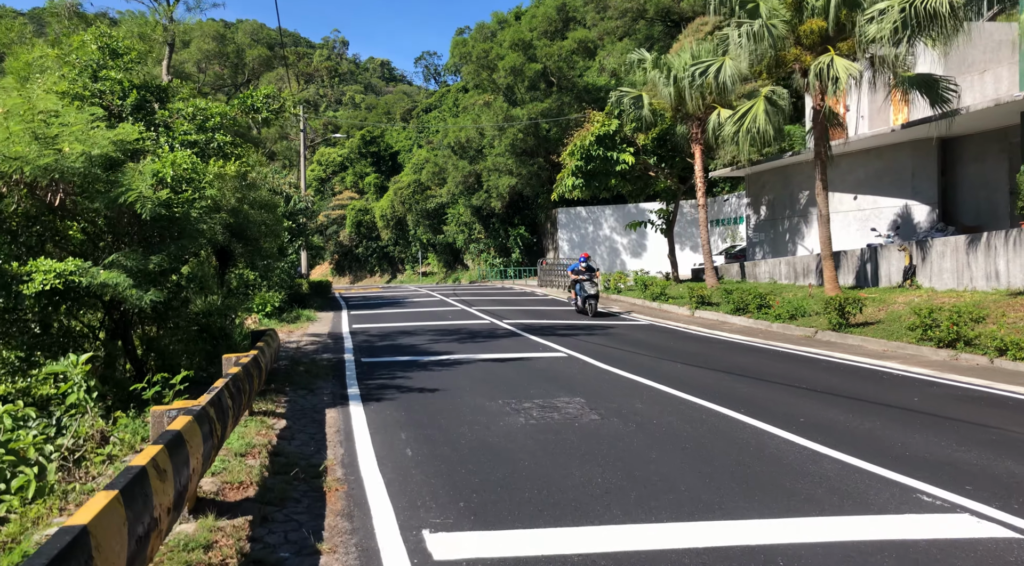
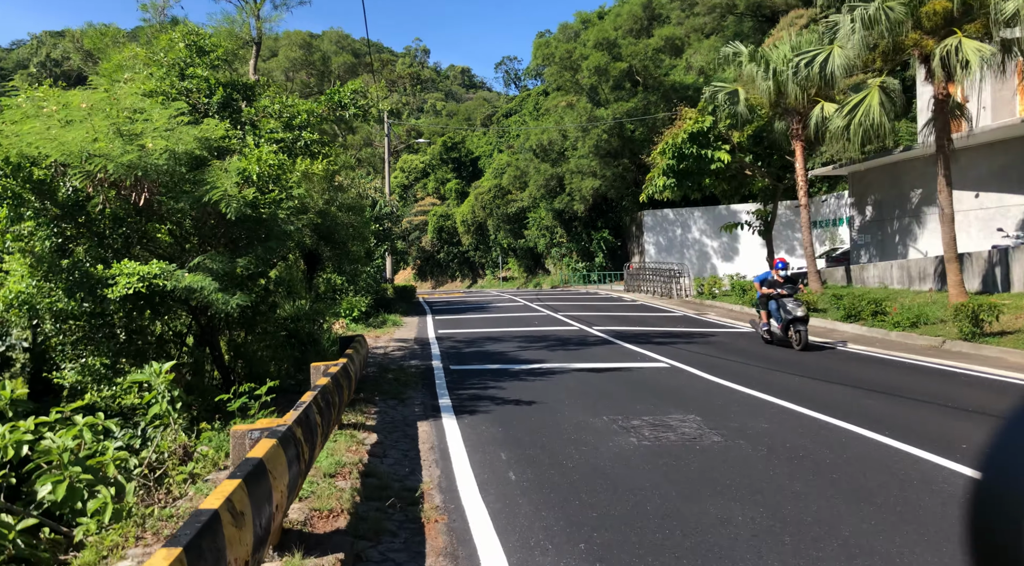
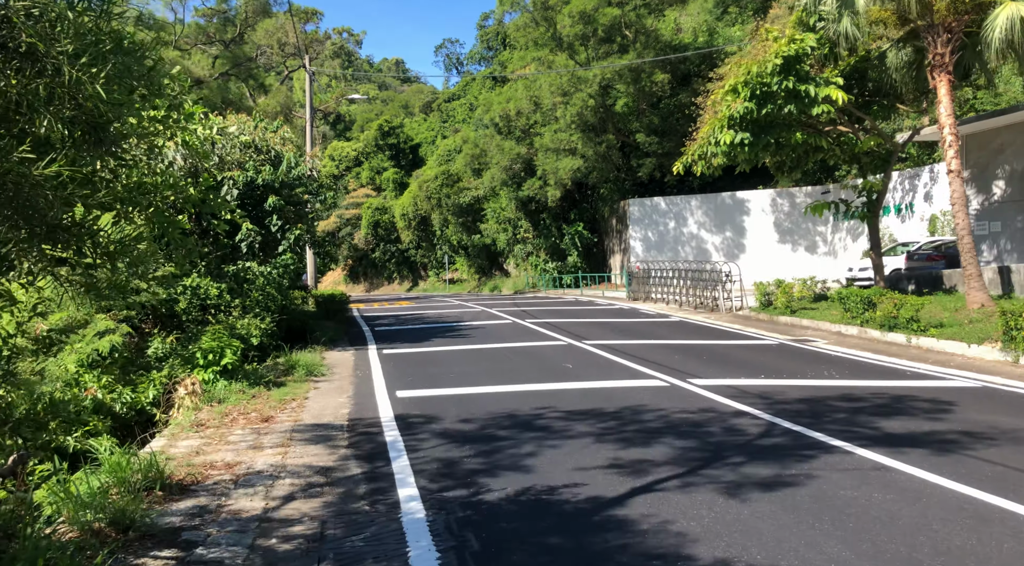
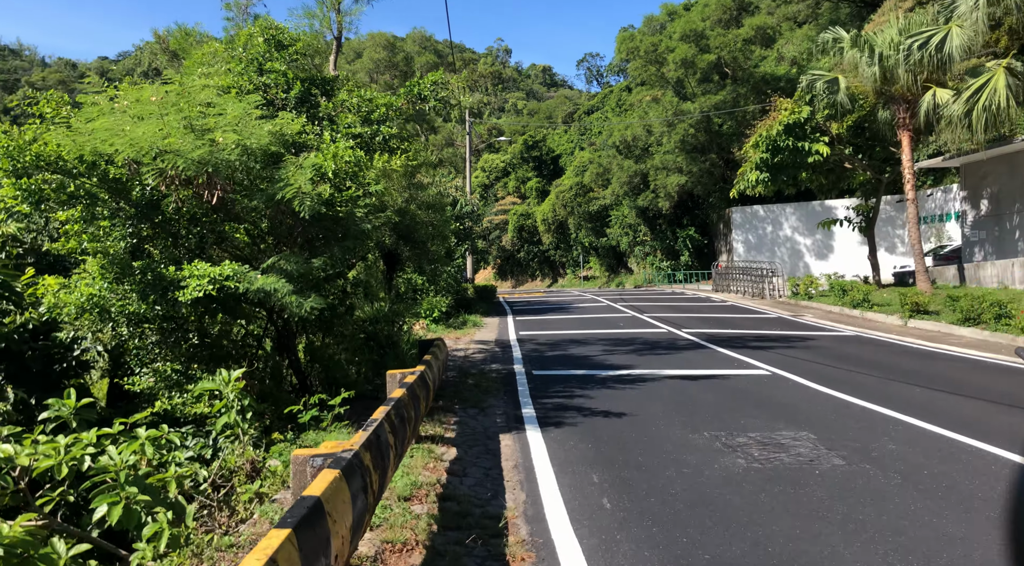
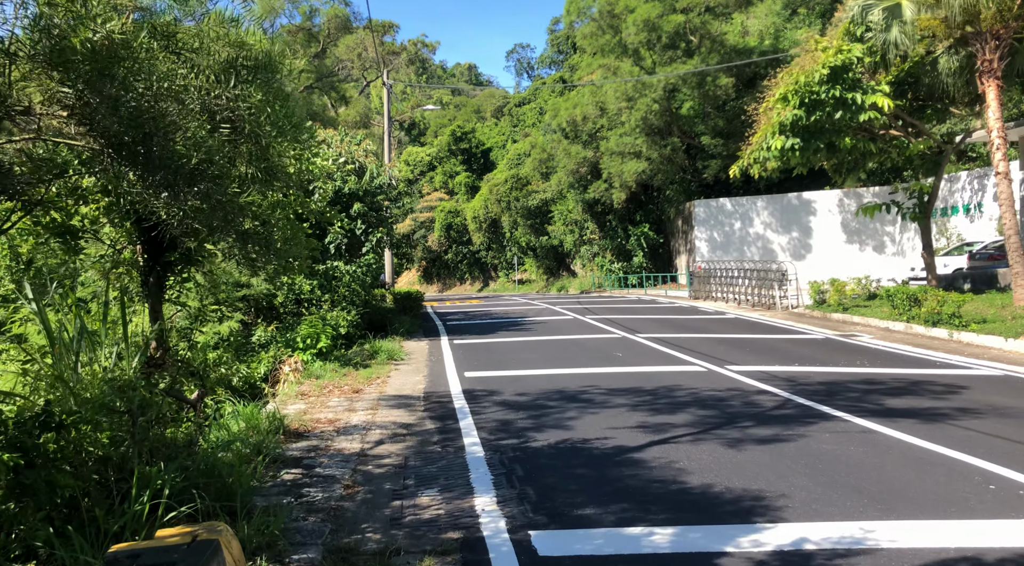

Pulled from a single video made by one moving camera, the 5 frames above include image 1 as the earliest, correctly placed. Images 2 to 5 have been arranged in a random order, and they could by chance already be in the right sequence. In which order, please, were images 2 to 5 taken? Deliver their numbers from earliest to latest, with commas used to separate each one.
2, 4, 5, 3
